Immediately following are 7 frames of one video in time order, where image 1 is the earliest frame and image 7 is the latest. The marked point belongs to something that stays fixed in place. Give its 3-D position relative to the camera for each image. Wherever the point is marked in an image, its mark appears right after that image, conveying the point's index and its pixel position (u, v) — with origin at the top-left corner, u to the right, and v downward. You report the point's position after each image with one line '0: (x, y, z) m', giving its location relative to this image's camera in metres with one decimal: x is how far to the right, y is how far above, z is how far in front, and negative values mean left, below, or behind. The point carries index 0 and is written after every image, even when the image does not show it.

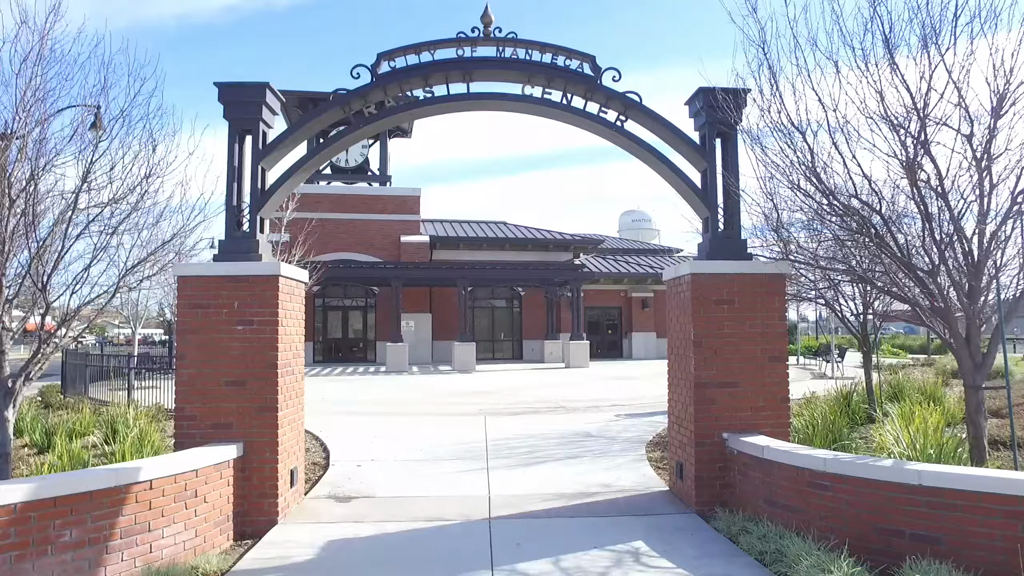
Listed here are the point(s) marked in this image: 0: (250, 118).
0: (-1.7, +1.1, +4.0) m
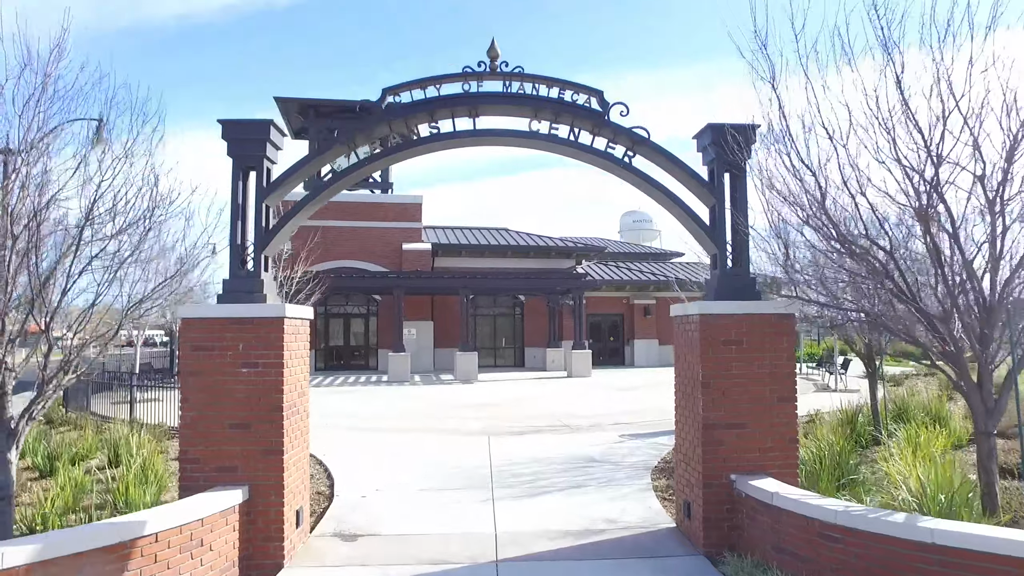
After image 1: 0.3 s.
0: (-1.6, +0.8, +4.0) m
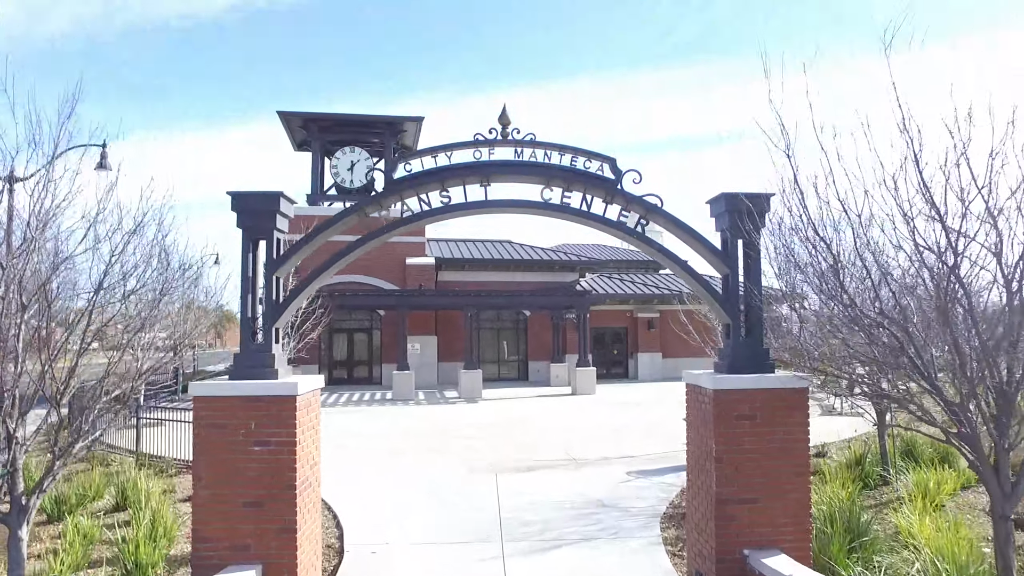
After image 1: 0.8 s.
0: (-1.5, +0.4, +4.0) m
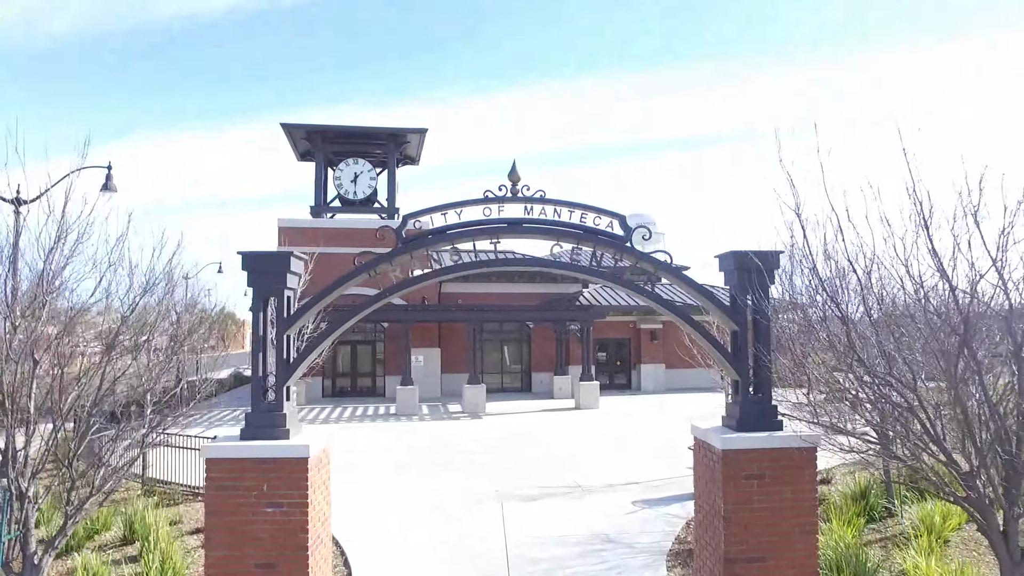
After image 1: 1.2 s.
0: (-1.5, 0.0, +4.0) m
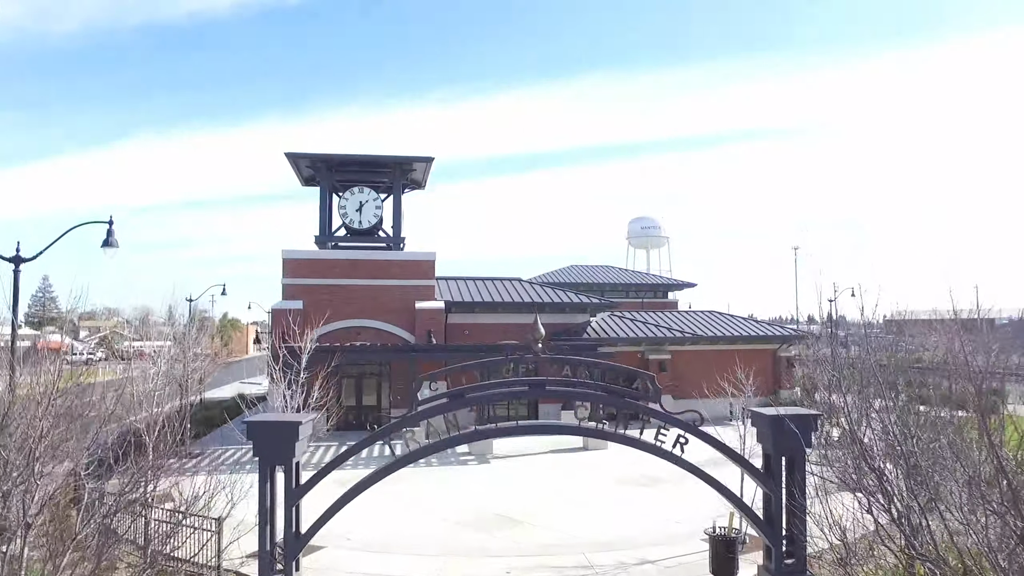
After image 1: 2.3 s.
0: (-1.4, -1.0, +3.7) m
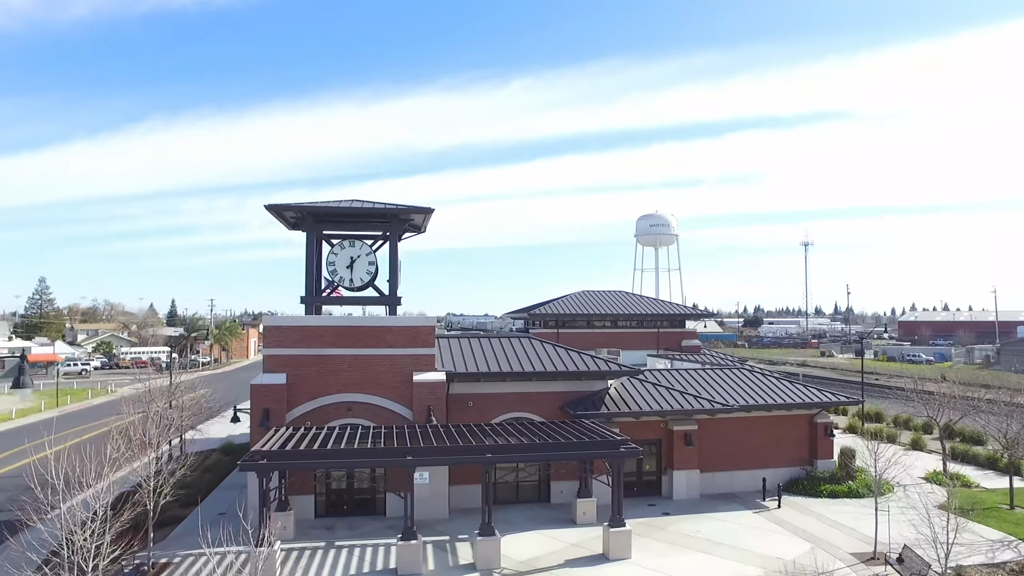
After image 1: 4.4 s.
0: (-1.2, -3.1, +1.7) m
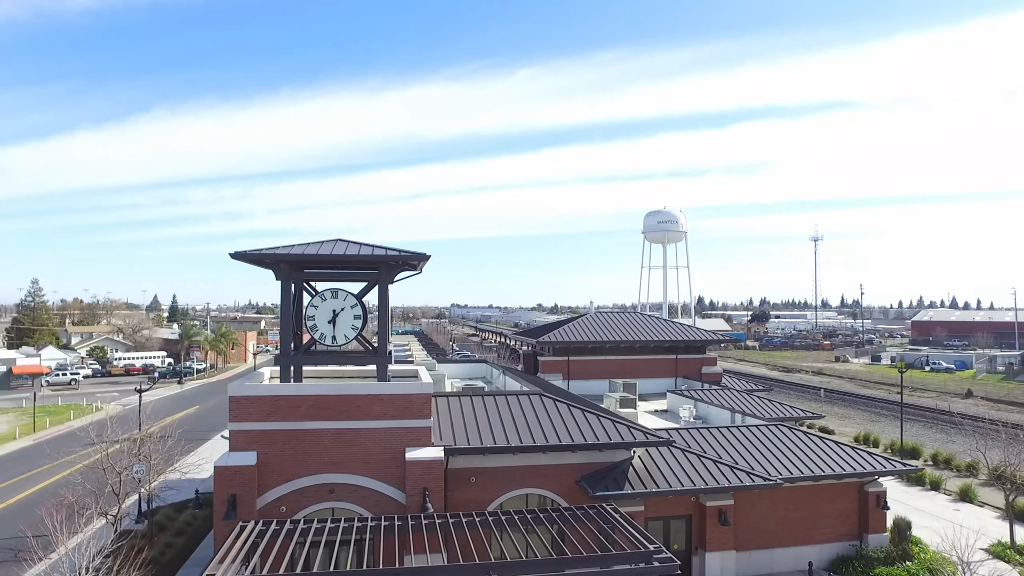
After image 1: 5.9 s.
0: (-1.1, -4.8, -0.7) m
